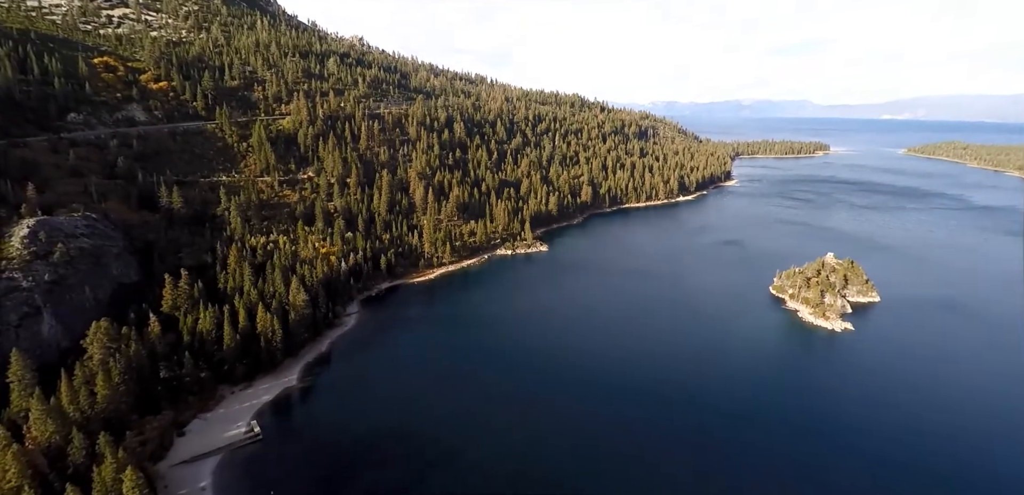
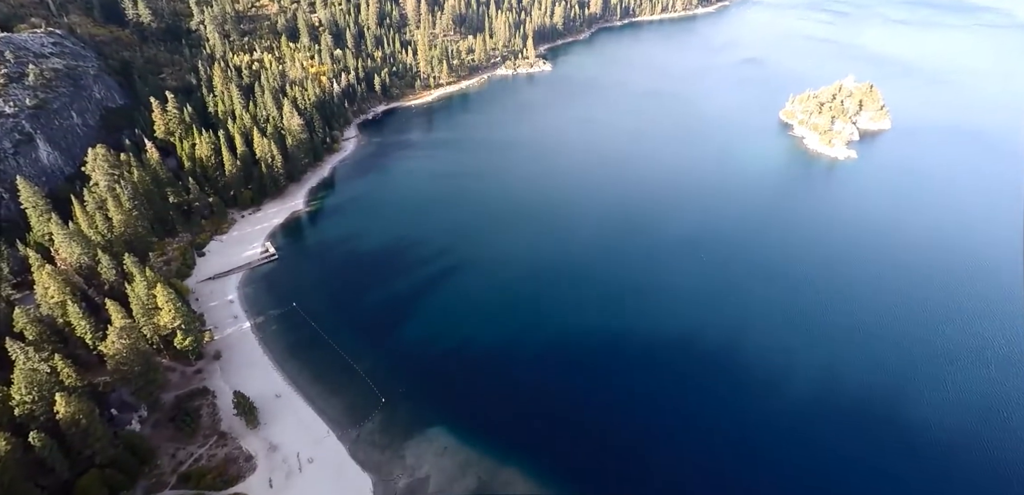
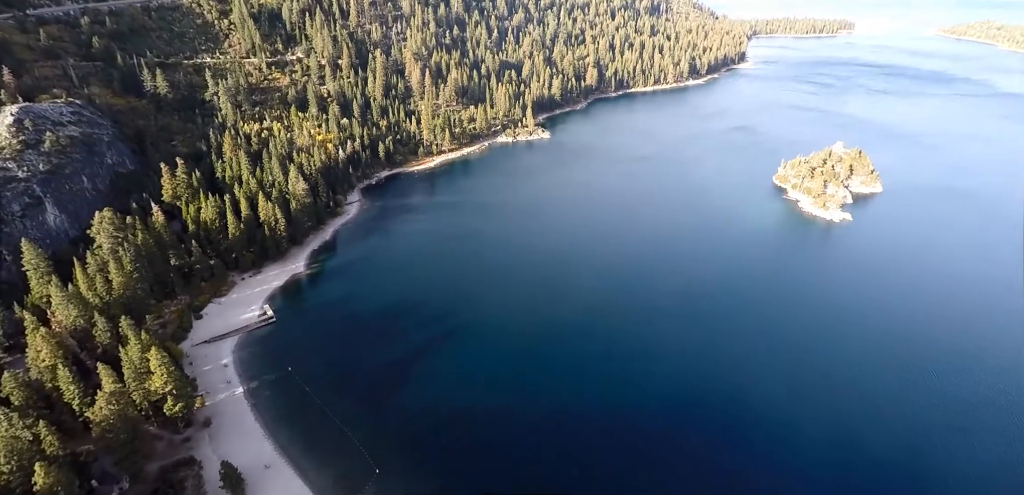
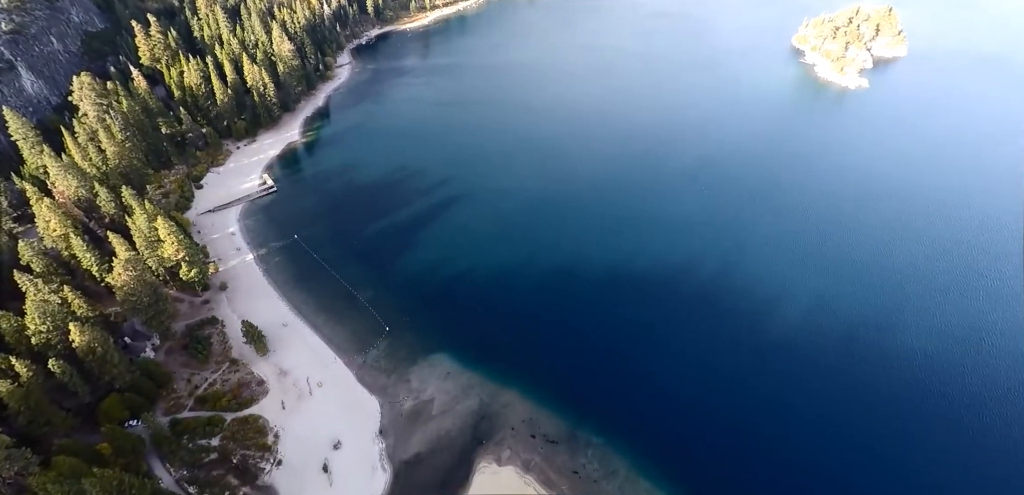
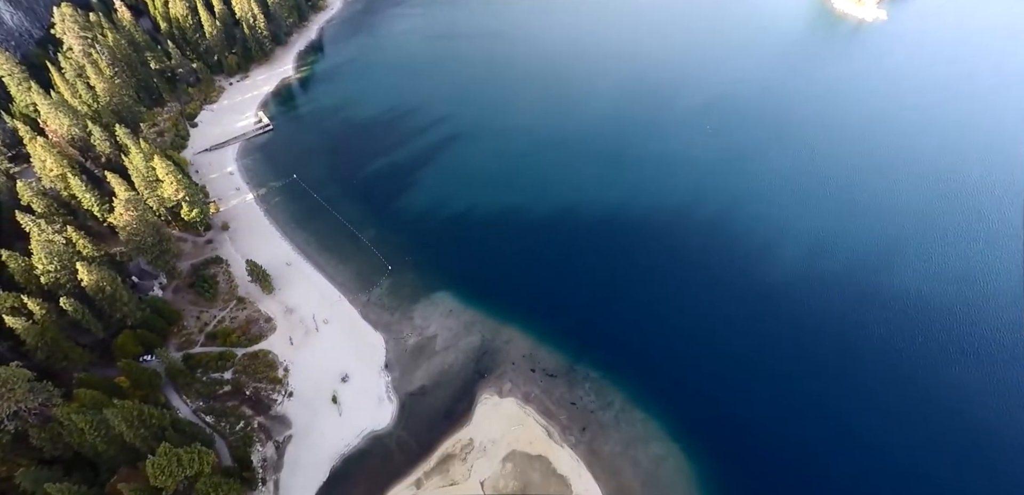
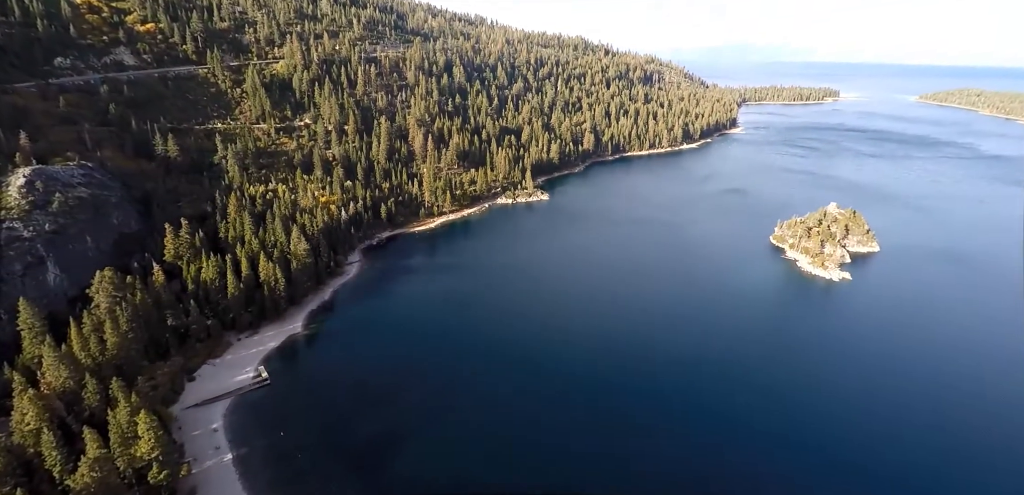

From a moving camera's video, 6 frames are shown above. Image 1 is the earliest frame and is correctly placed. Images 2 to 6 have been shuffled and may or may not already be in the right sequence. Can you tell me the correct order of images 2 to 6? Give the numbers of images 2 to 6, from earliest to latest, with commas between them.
6, 3, 2, 4, 5
